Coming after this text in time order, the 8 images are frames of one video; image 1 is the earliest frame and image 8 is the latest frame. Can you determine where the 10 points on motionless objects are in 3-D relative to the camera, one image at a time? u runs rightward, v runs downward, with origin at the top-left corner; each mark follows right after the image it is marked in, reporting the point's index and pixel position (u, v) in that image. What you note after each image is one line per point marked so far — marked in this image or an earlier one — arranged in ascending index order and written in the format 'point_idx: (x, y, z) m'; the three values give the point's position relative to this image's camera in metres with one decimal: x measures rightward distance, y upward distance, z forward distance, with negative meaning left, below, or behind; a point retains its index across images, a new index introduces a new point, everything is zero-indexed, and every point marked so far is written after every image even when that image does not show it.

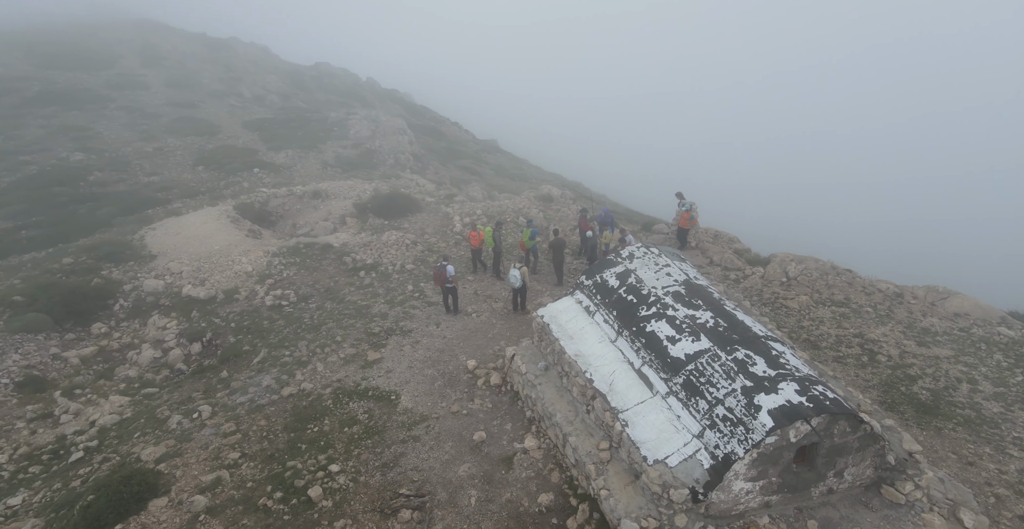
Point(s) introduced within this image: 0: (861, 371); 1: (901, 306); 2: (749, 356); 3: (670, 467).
0: (+6.1, -1.9, +9.2) m
1: (+9.1, -1.0, +12.1) m
2: (+2.6, -1.1, +6.0) m
3: (+1.6, -2.1, +5.6) m
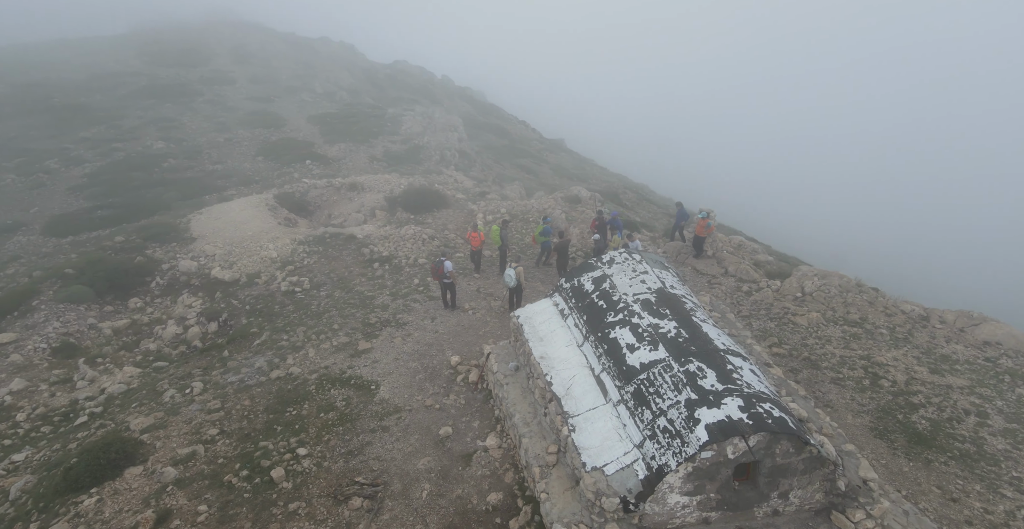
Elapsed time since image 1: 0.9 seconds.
0: (+5.7, -2.1, +8.6) m
1: (+8.9, -1.4, +11.3) m
2: (+2.0, -1.1, +5.8) m
3: (+1.0, -2.2, +5.4) m
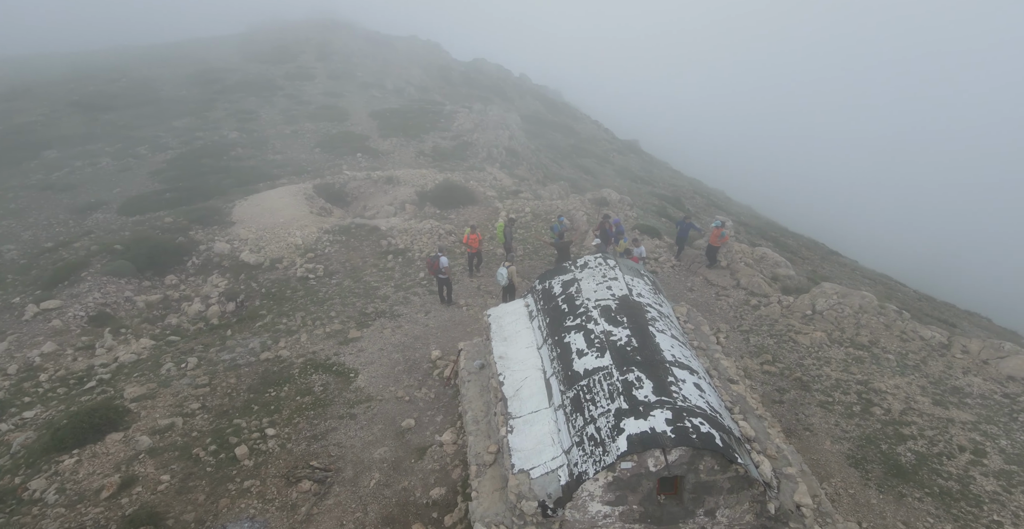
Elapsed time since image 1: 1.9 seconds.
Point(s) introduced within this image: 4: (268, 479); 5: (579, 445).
0: (+5.1, -2.4, +8.2) m
1: (+8.6, -1.9, +10.5) m
2: (+1.4, -1.2, +5.6) m
3: (+0.2, -2.2, +5.3) m
4: (-3.2, -2.9, +7.0) m
5: (+0.7, -1.8, +5.2) m
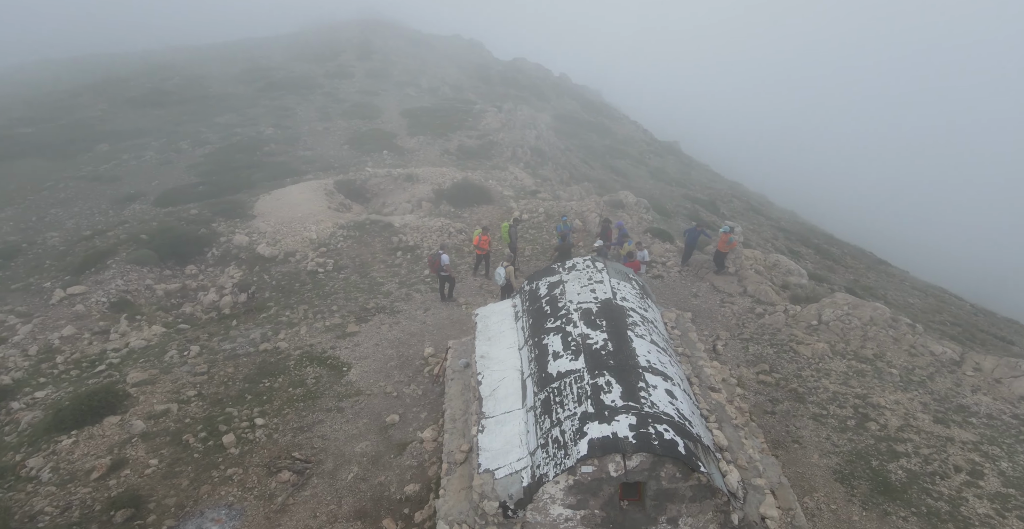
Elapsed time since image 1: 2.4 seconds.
0: (+4.9, -2.6, +7.9) m
1: (+8.5, -2.1, +10.1) m
2: (+1.0, -1.2, +5.5) m
3: (-0.2, -2.2, +5.3) m
4: (-3.5, -2.8, +7.1) m
5: (+0.3, -1.8, +5.2) m
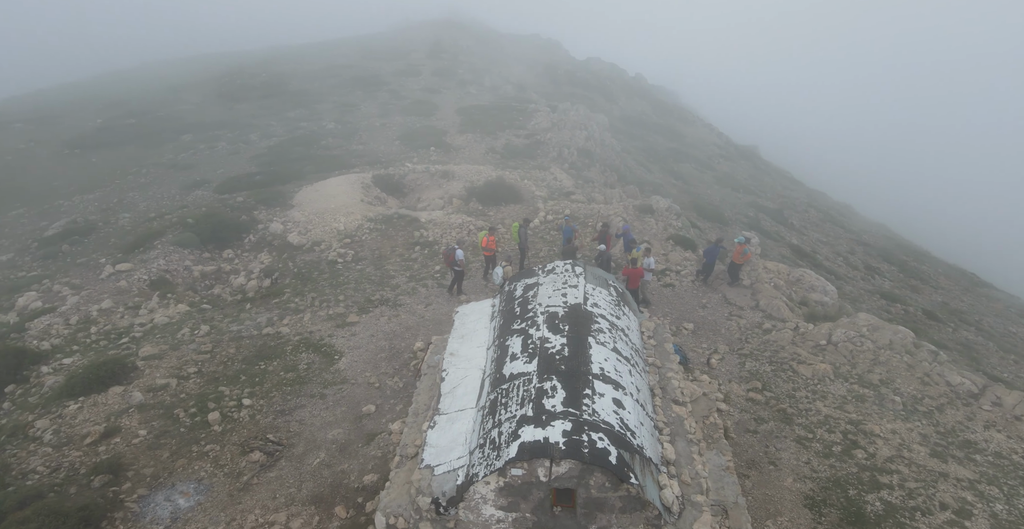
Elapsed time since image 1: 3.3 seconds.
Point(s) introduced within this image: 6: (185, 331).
0: (+4.4, -2.8, +7.6) m
1: (+8.2, -2.6, +9.5) m
2: (+0.4, -1.3, +5.5) m
3: (-0.8, -2.2, +5.3) m
4: (-4.1, -2.6, +7.5) m
5: (-0.3, -1.8, +5.2) m
6: (-7.2, -1.5, +11.5) m
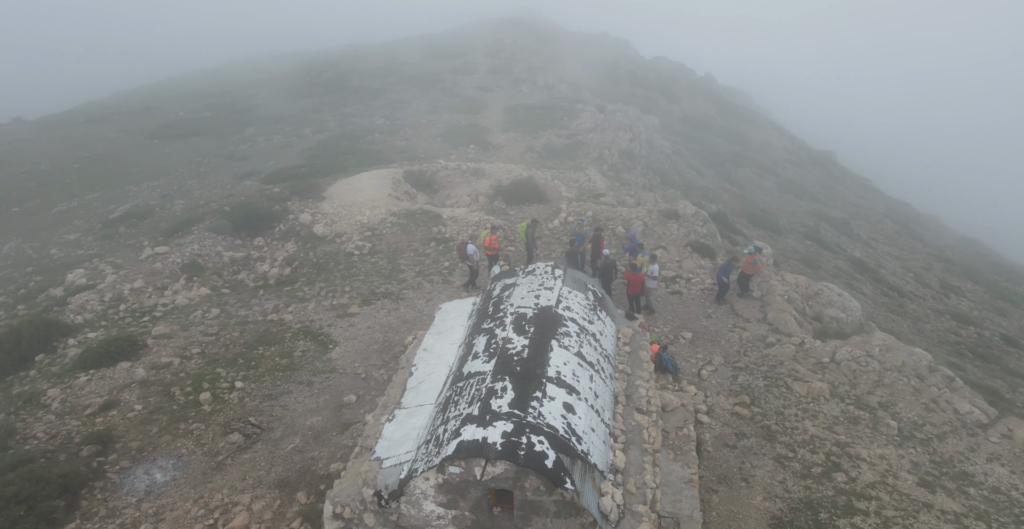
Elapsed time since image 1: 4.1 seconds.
0: (+4.0, -3.0, +7.4) m
1: (+7.8, -3.0, +9.0) m
2: (-0.1, -1.3, +5.5) m
3: (-1.4, -2.1, +5.5) m
4: (-4.5, -2.4, +7.8) m
5: (-0.9, -1.8, +5.4) m
6: (-7.3, -1.1, +12.1) m
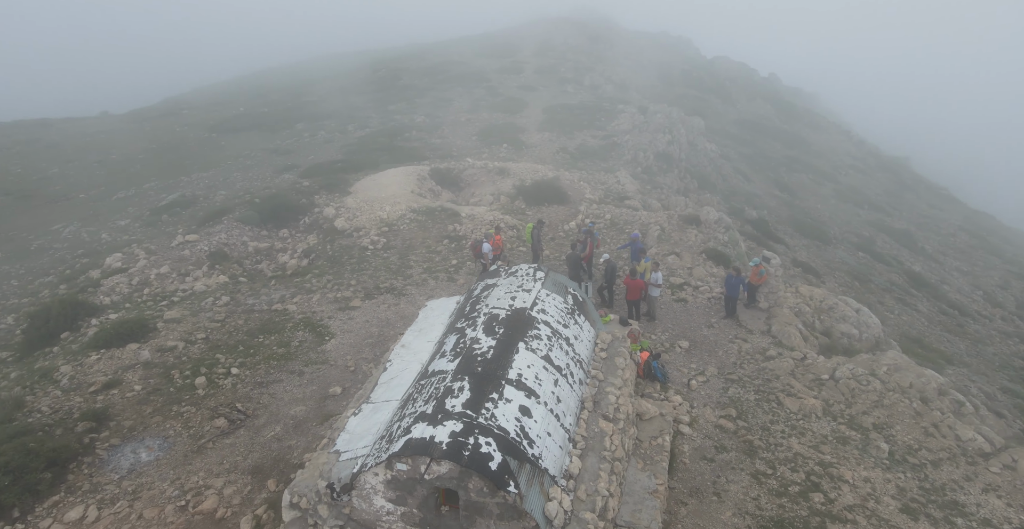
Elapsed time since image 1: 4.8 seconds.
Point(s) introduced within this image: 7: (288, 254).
0: (+3.5, -3.2, +7.3) m
1: (+7.5, -3.3, +8.7) m
2: (-0.5, -1.3, +5.6) m
3: (-1.9, -2.1, +5.7) m
4: (-4.8, -2.2, +8.2) m
5: (-1.4, -1.8, +5.5) m
6: (-7.3, -0.9, +12.6) m
7: (-8.2, +0.4, +18.9) m
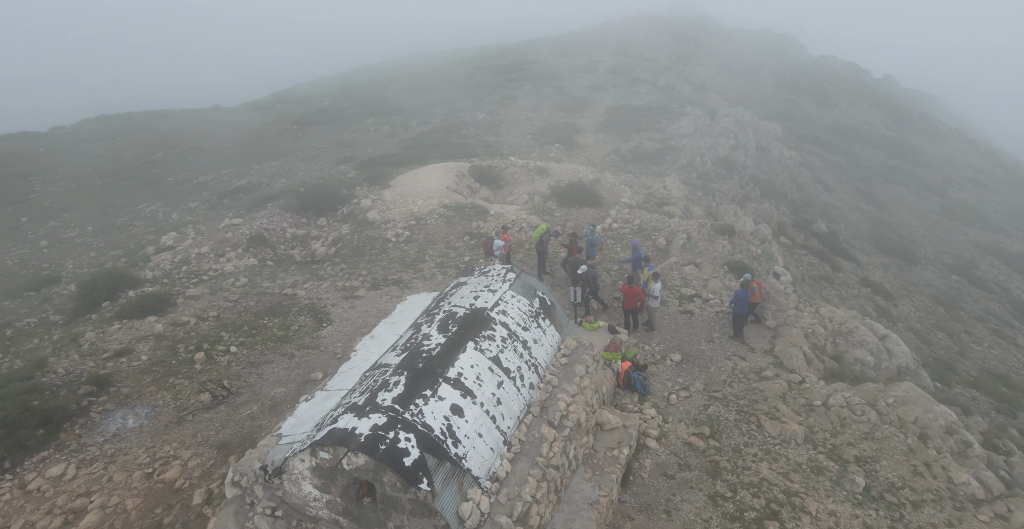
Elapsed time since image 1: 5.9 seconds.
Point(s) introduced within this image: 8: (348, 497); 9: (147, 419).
0: (+2.8, -3.5, +7.1) m
1: (+6.9, -3.8, +8.2) m
2: (-1.3, -1.4, +5.9) m
3: (-2.6, -2.0, +6.1) m
4: (-5.4, -2.0, +8.8) m
5: (-2.1, -1.8, +5.8) m
6: (-7.3, -0.4, +13.4) m
7: (-7.5, +0.9, +19.8) m
8: (-1.7, -2.4, +5.4) m
9: (-5.4, -2.2, +7.7) m
